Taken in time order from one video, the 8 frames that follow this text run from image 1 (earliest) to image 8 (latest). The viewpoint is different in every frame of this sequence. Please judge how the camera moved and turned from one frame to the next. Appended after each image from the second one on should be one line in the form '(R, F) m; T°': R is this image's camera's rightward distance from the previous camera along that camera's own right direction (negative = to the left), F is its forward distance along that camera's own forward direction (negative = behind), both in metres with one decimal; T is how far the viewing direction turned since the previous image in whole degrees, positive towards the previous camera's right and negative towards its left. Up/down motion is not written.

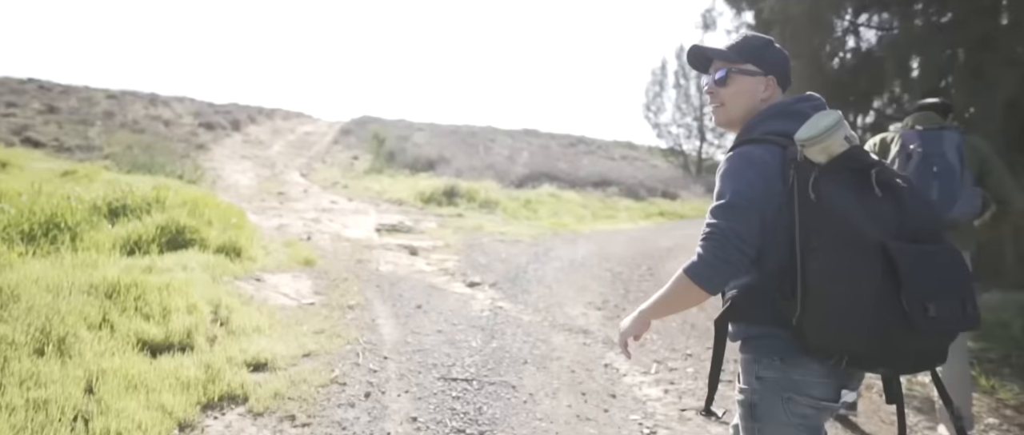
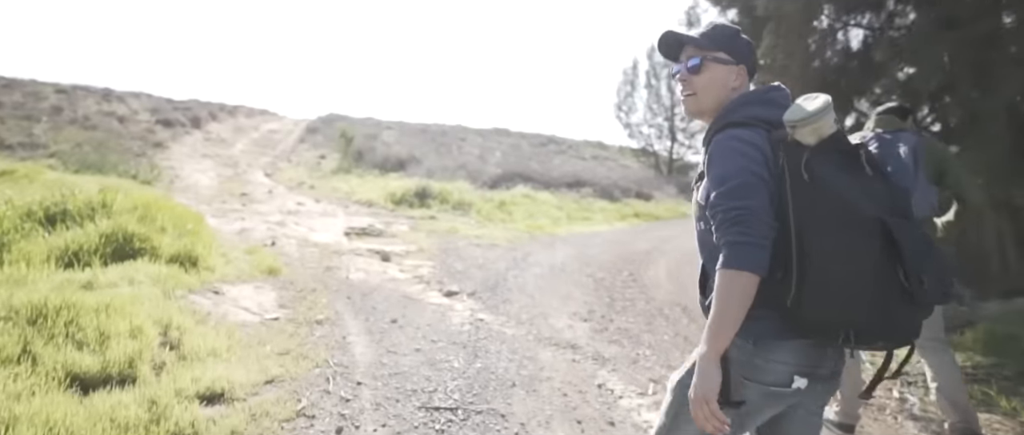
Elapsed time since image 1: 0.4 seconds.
(-0.1, +0.5) m; +3°
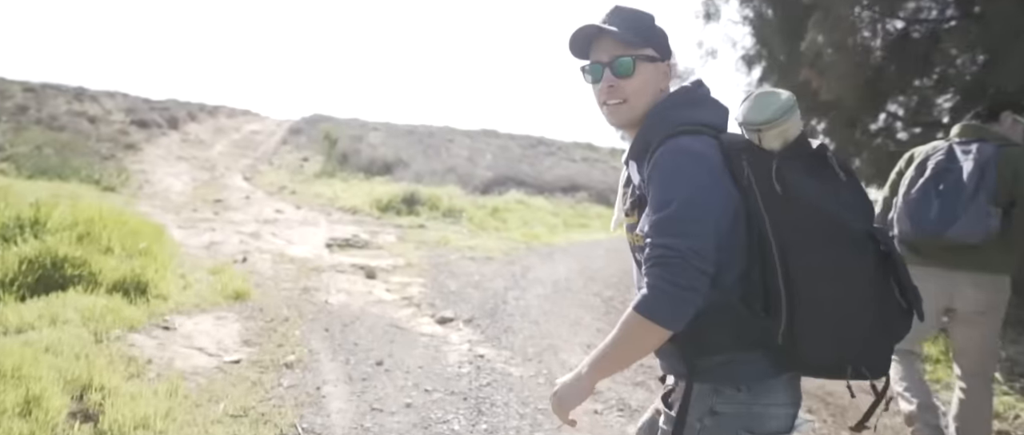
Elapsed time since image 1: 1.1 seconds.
(-0.2, +1.1) m; +1°
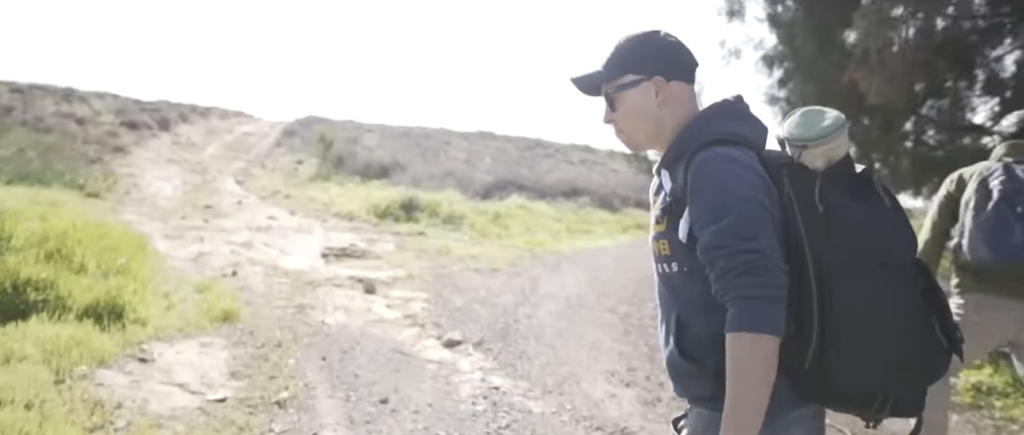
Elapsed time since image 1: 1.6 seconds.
(-0.2, +0.7) m; 0°
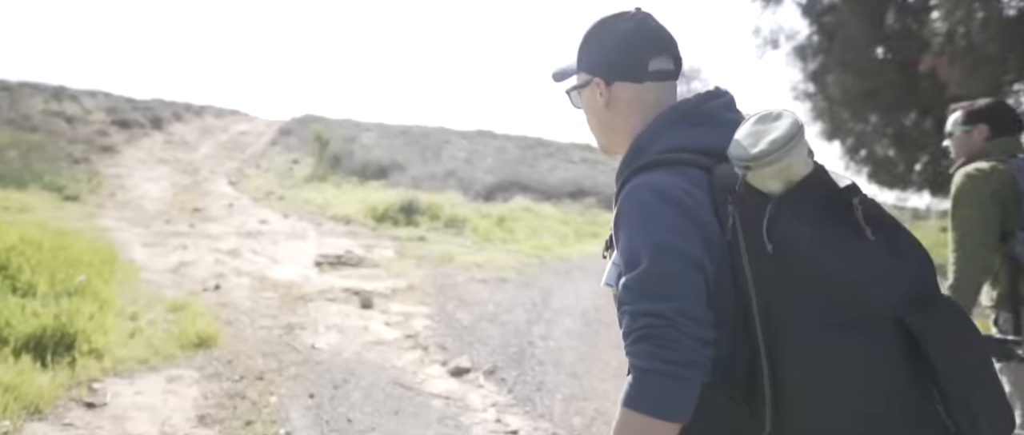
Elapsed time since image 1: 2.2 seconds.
(-0.2, +0.9) m; 0°
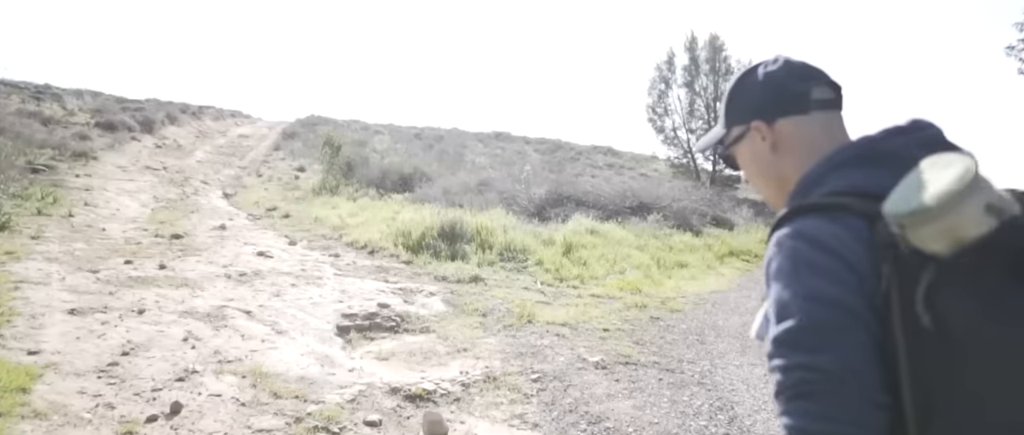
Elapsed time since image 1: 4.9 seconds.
(-1.3, +3.8) m; 0°
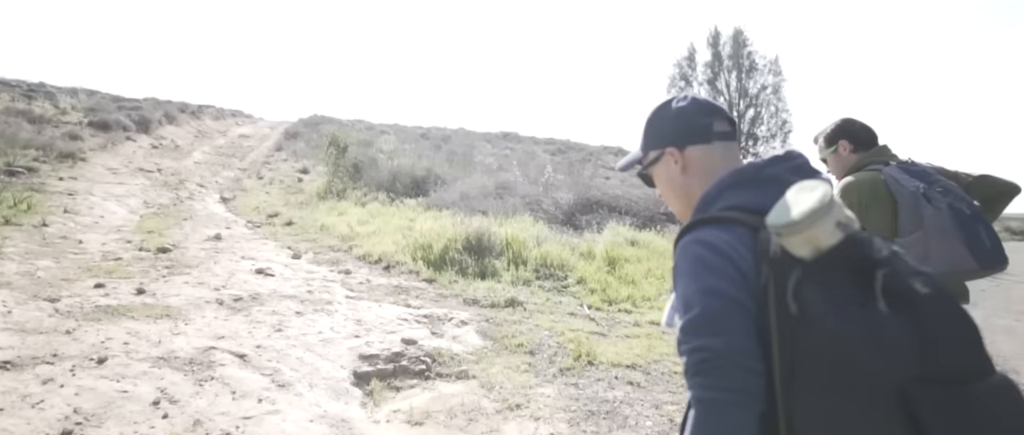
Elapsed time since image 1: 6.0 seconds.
(-0.6, +1.6) m; 0°
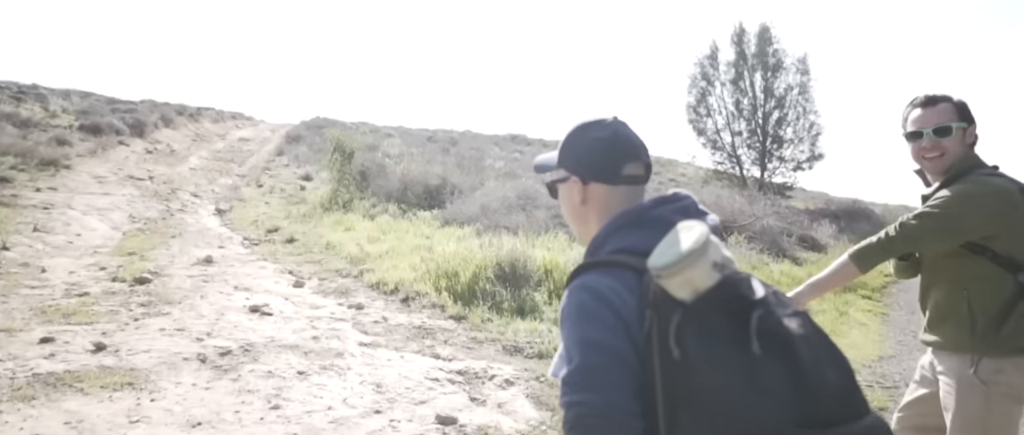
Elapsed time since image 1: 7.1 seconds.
(-0.6, +1.7) m; 0°
